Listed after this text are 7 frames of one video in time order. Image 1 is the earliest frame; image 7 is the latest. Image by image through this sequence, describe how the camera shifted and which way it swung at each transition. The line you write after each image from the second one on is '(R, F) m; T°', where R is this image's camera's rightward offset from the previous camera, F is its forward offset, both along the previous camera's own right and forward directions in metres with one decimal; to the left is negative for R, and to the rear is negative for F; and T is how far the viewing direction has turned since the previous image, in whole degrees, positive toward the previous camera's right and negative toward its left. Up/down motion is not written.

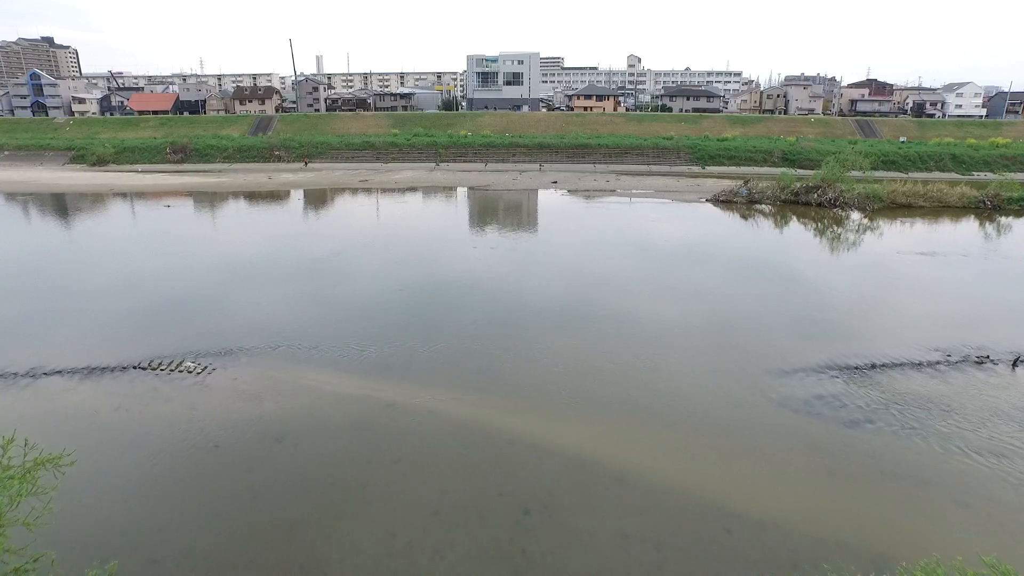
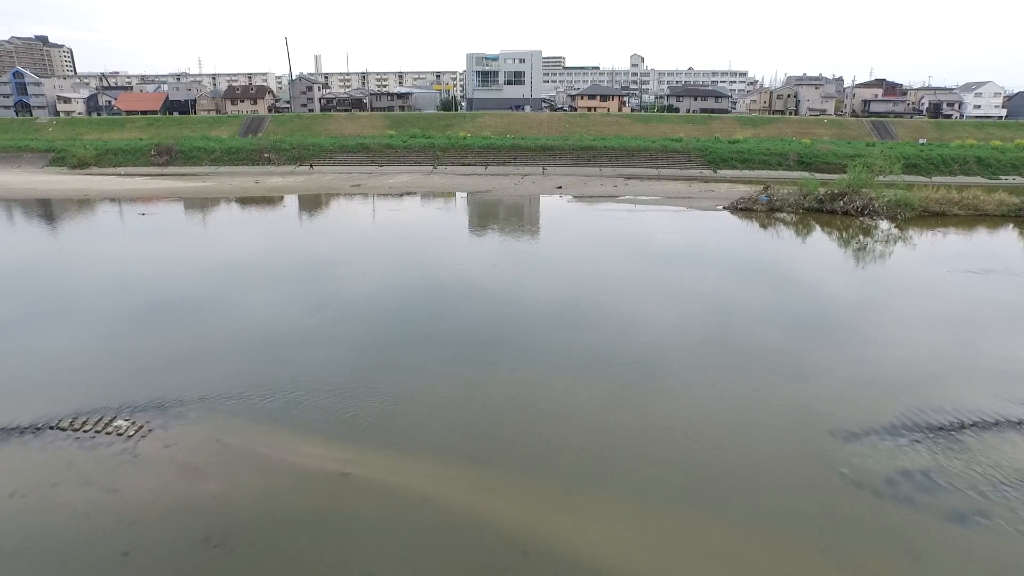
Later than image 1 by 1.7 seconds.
(-0.1, +1.2) m; 0°
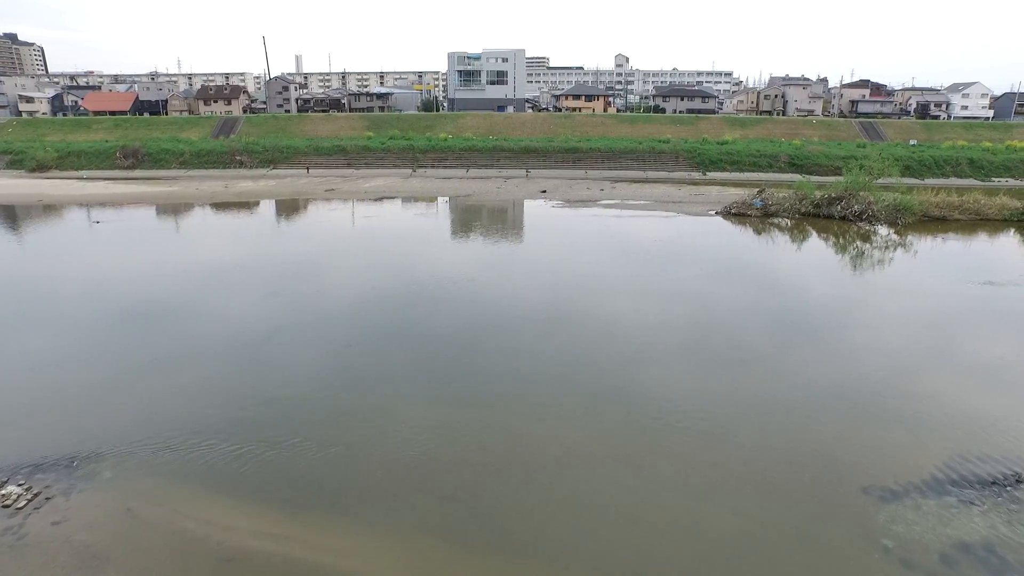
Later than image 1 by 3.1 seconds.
(+0.1, +0.9) m; +1°
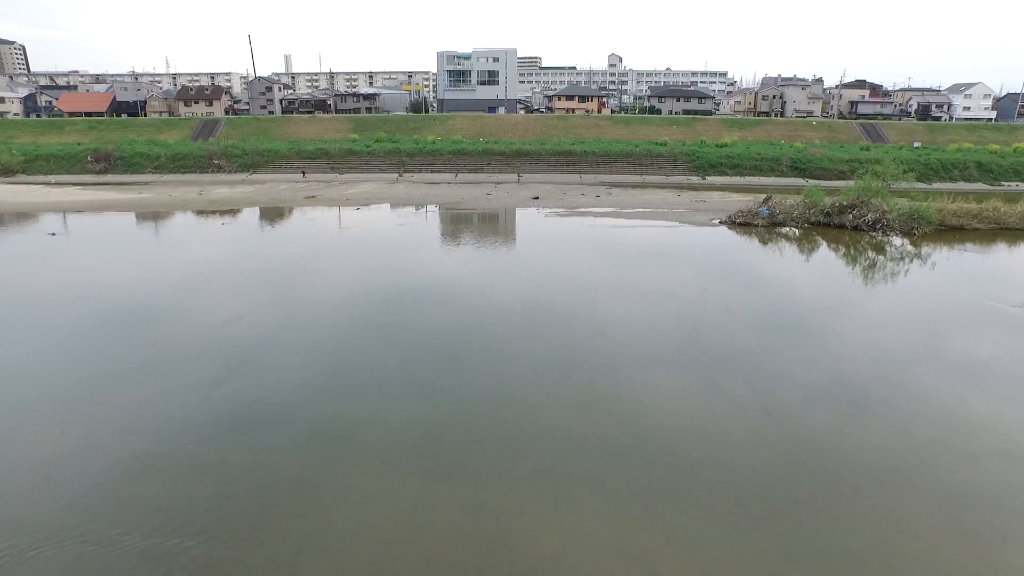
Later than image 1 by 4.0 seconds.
(+0.1, +1.0) m; +1°
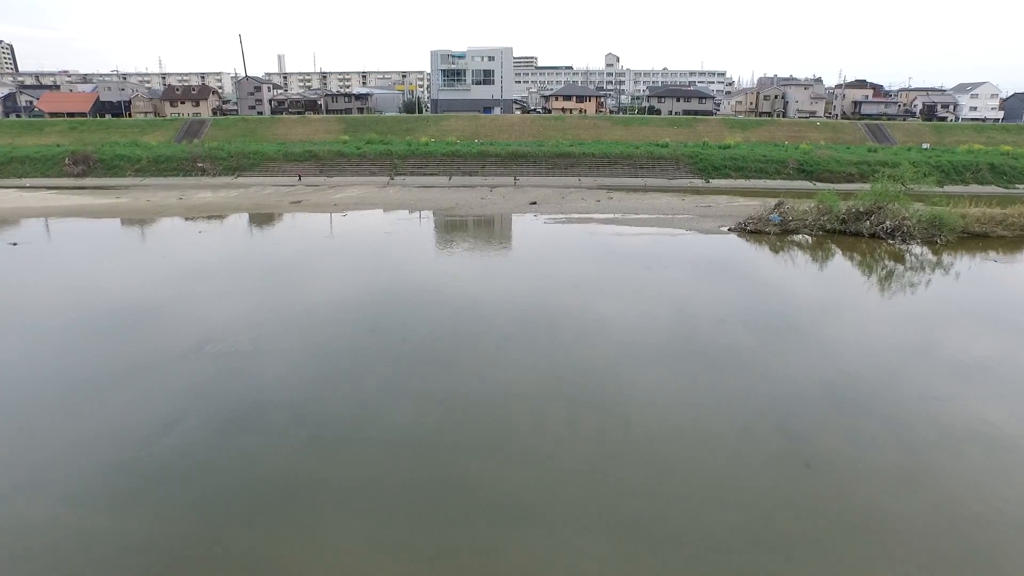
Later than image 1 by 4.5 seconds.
(0.0, +0.9) m; 0°
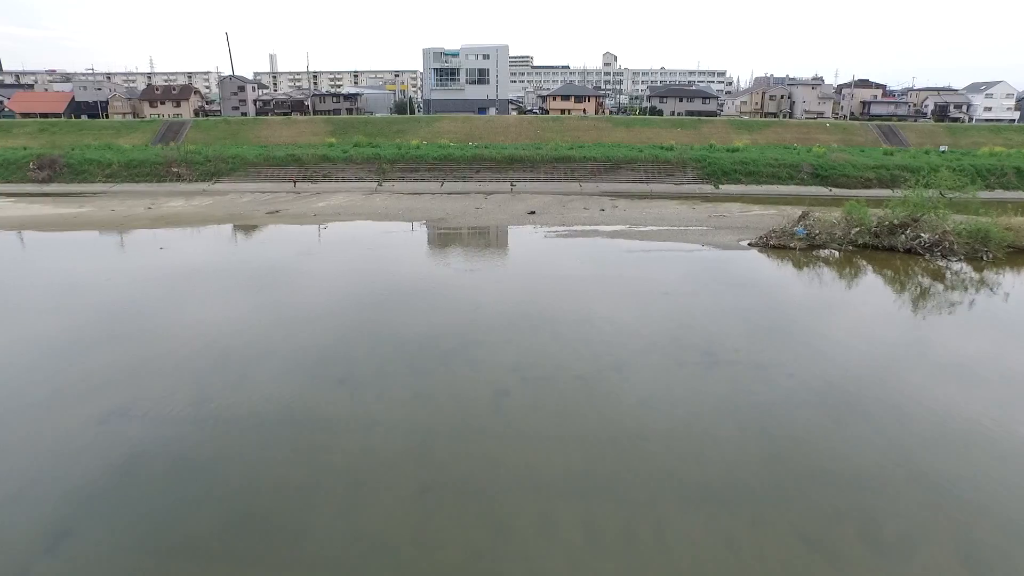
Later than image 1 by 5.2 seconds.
(0.0, +1.3) m; 0°
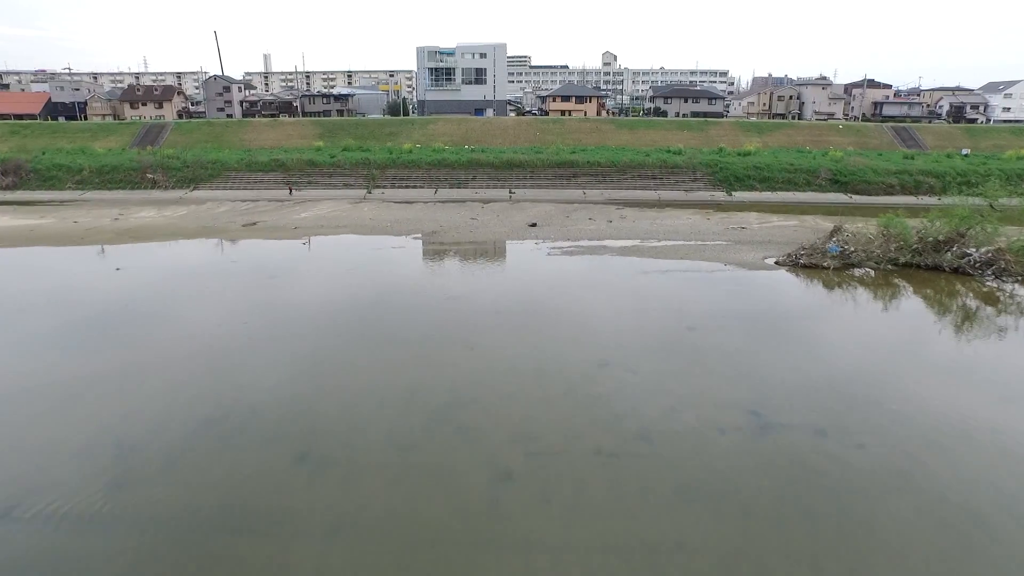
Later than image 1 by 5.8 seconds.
(-0.1, +1.3) m; 0°
